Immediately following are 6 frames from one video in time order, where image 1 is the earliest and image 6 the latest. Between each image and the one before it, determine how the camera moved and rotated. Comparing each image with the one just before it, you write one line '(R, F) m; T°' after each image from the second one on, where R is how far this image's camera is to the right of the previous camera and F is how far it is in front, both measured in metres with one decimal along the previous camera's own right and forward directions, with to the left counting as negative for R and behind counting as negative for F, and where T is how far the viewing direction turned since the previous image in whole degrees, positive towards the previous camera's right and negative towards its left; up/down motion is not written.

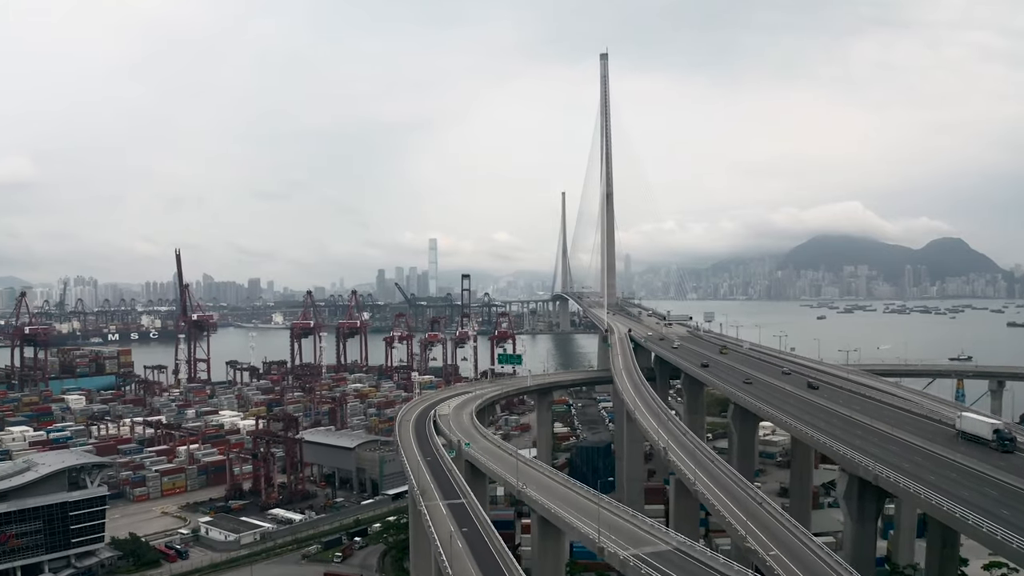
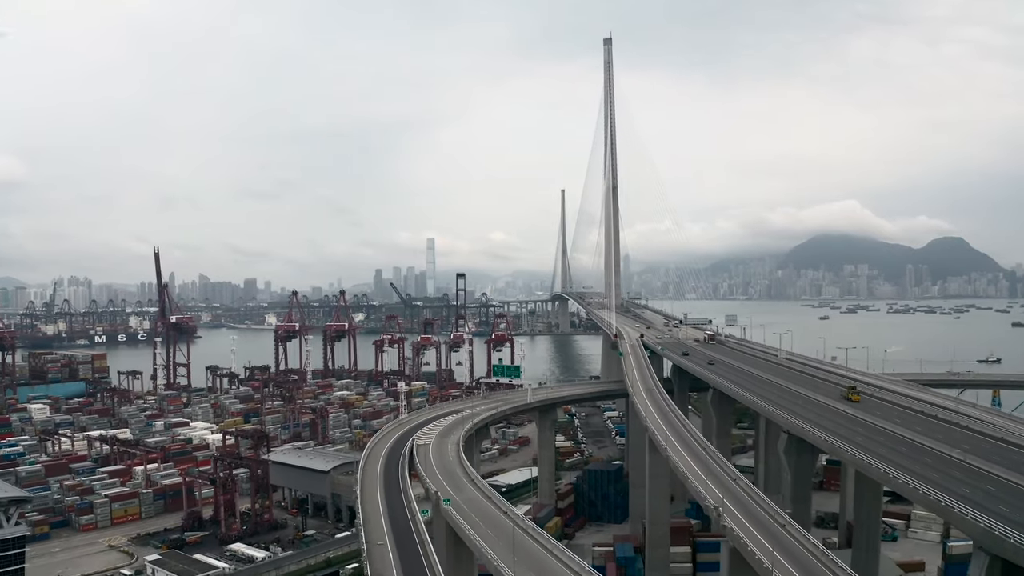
(+0.1, +4.4) m; 0°
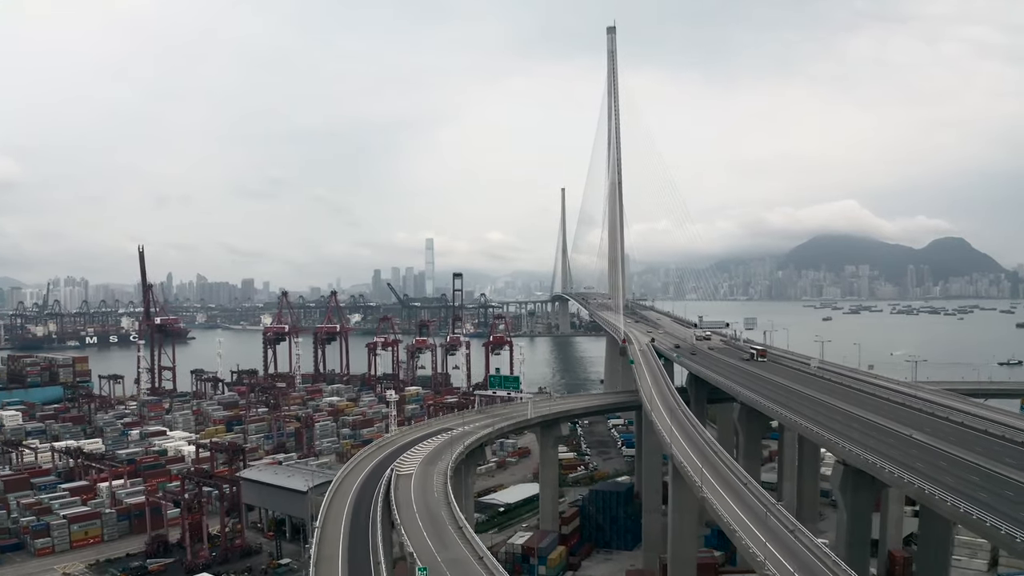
(0.0, +3.0) m; 0°
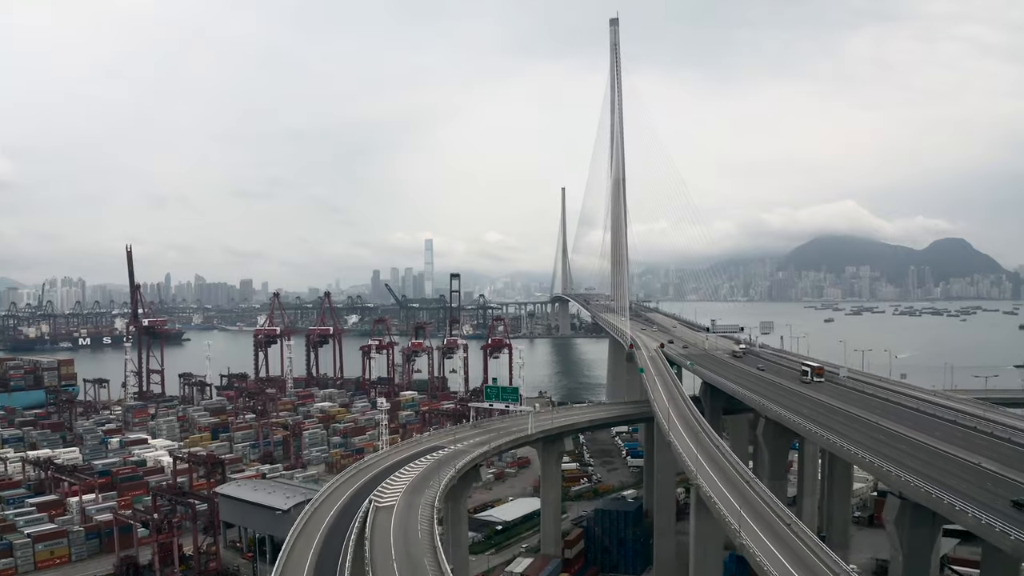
(0.0, +2.2) m; 0°
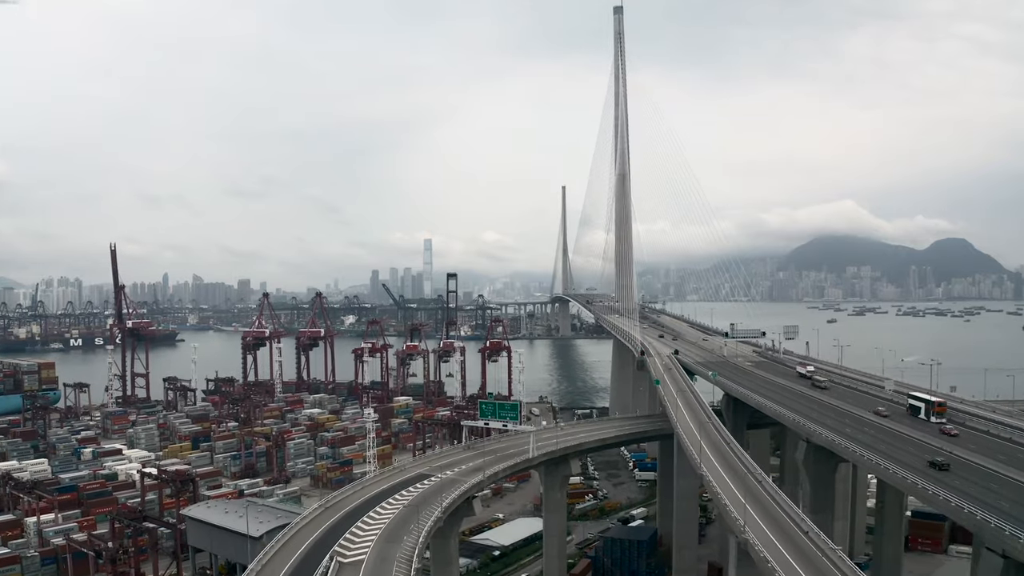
(0.0, +2.7) m; 0°
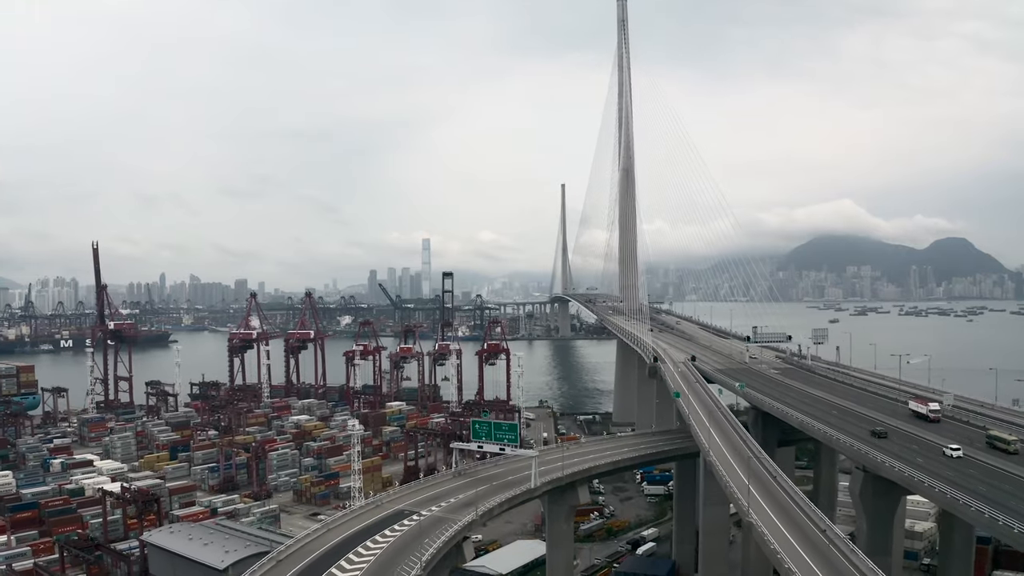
(0.0, +2.7) m; 0°
